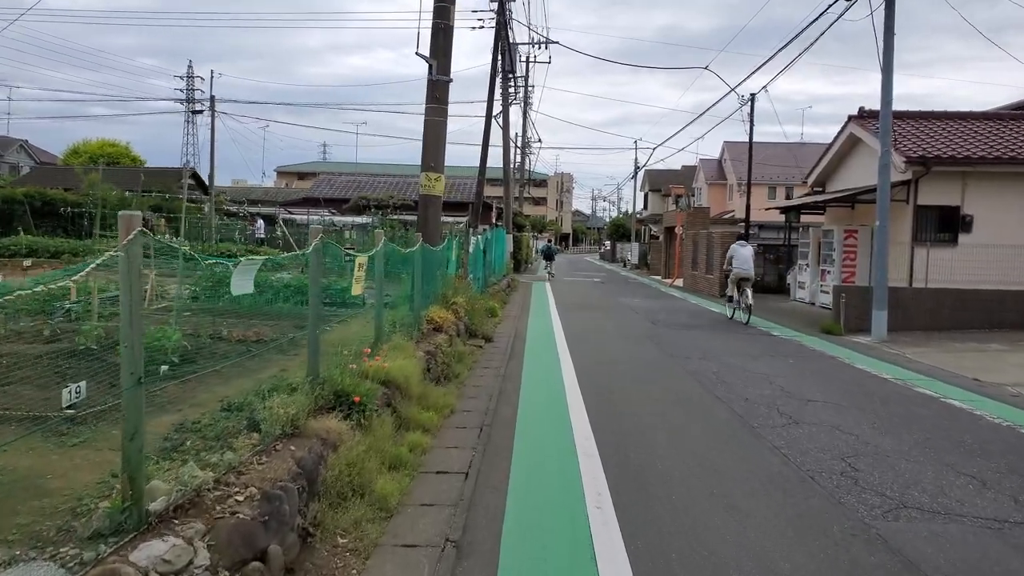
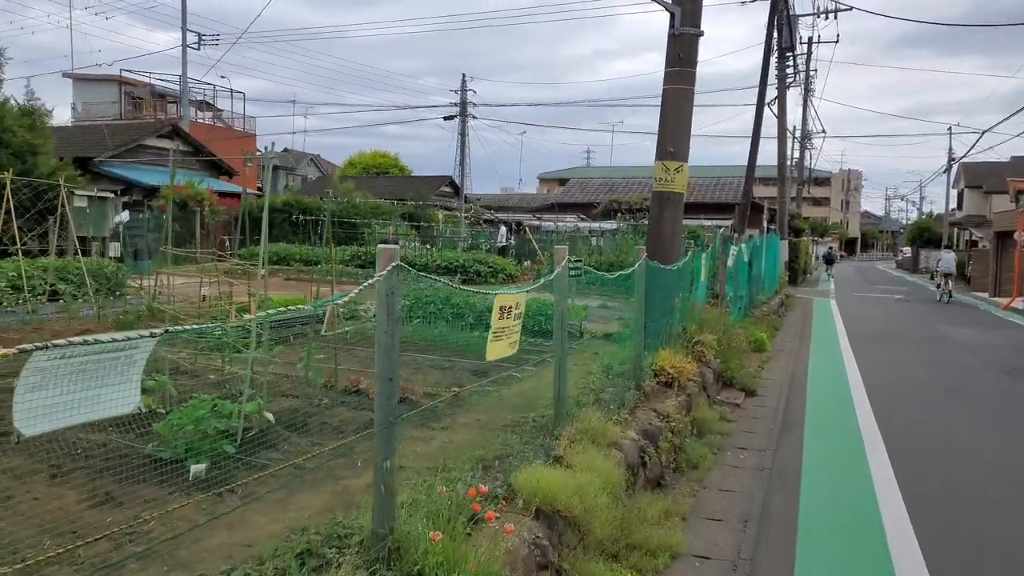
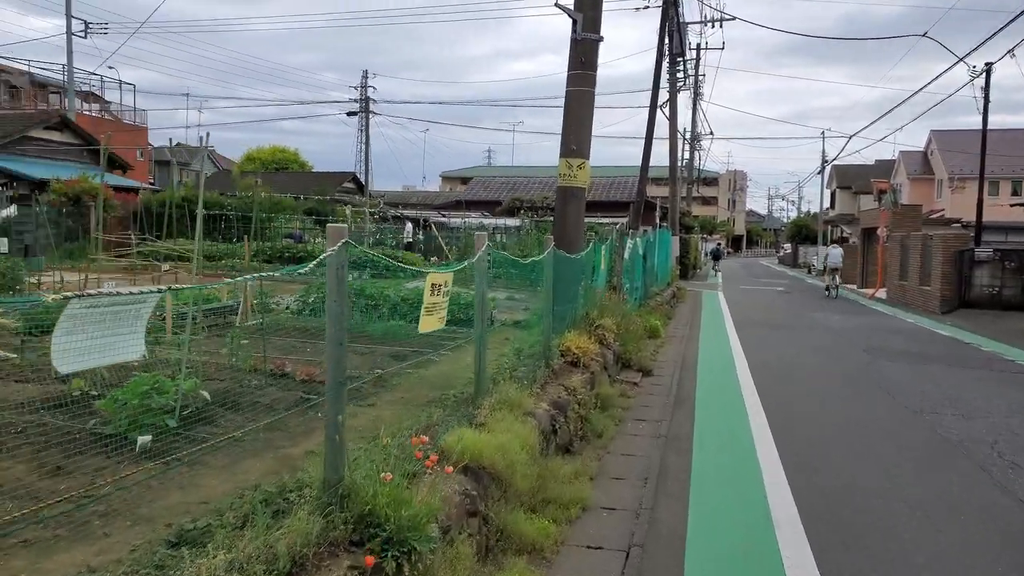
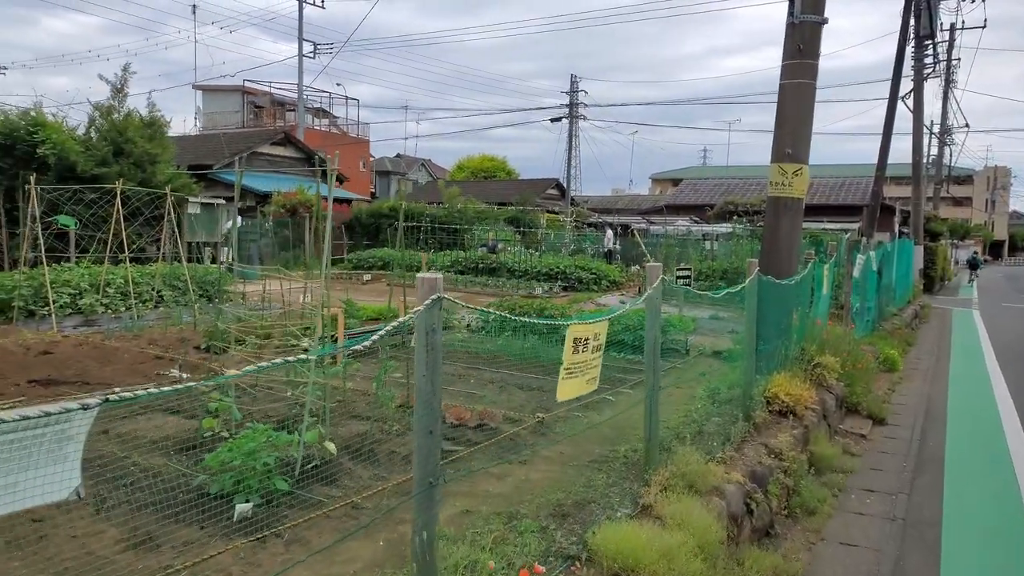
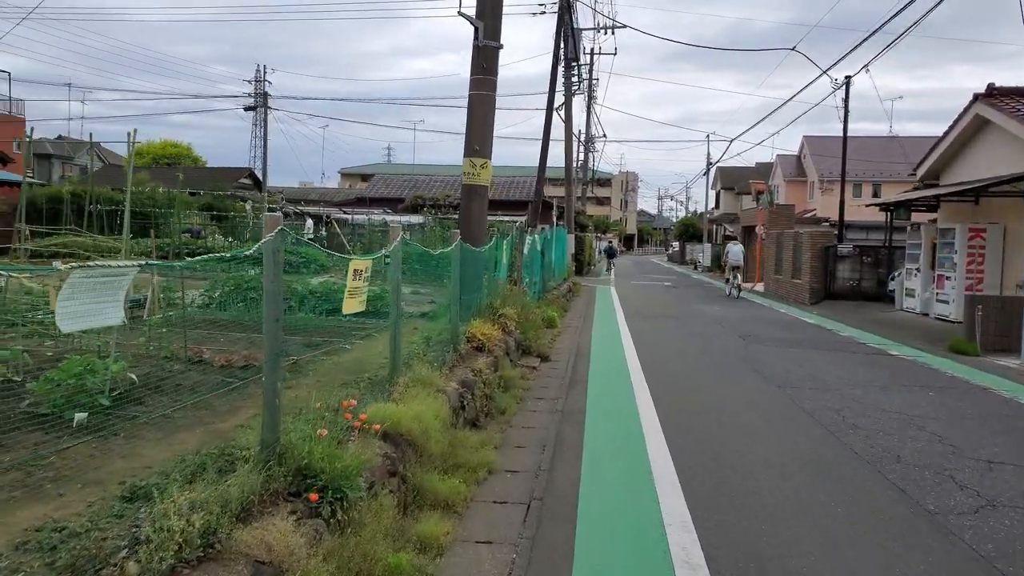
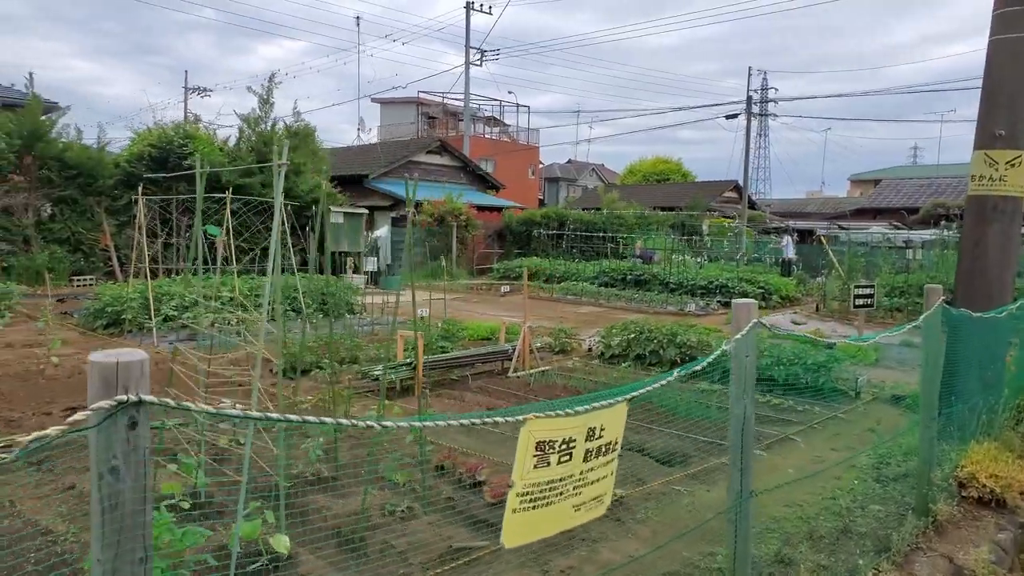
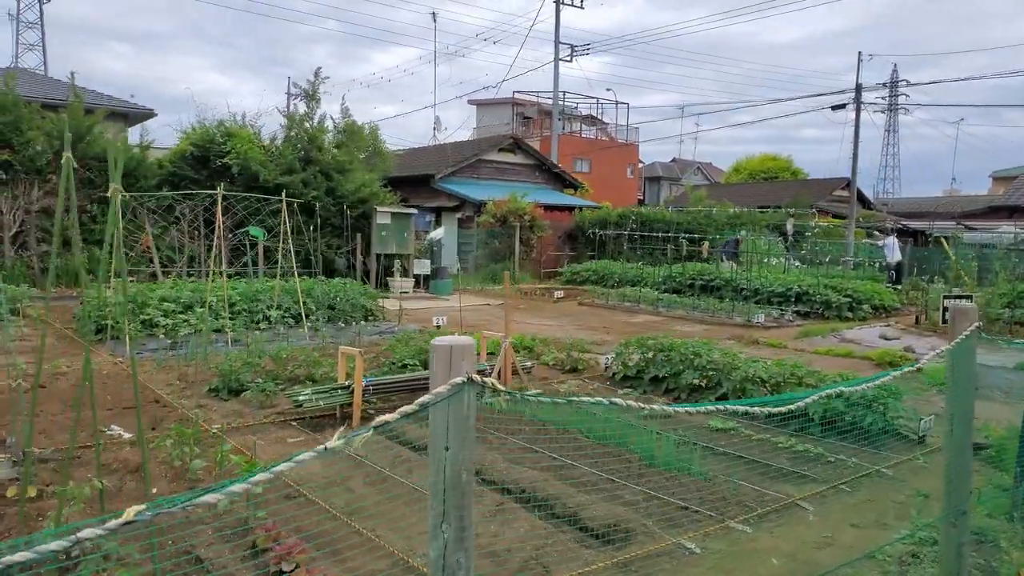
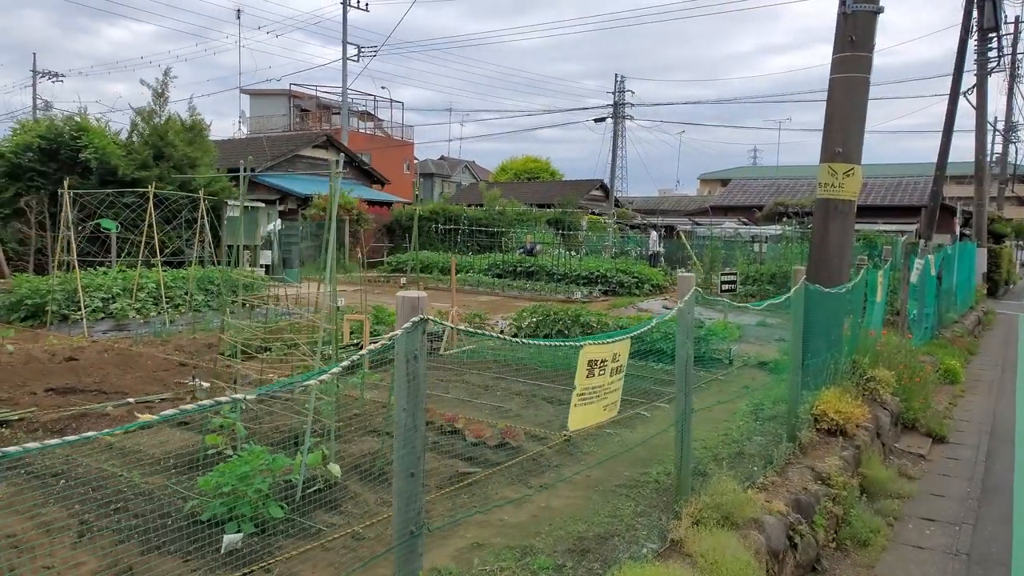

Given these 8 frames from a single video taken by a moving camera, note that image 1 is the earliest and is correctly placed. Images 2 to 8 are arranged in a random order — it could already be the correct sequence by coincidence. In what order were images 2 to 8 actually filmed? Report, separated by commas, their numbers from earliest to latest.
5, 3, 2, 4, 8, 6, 7
